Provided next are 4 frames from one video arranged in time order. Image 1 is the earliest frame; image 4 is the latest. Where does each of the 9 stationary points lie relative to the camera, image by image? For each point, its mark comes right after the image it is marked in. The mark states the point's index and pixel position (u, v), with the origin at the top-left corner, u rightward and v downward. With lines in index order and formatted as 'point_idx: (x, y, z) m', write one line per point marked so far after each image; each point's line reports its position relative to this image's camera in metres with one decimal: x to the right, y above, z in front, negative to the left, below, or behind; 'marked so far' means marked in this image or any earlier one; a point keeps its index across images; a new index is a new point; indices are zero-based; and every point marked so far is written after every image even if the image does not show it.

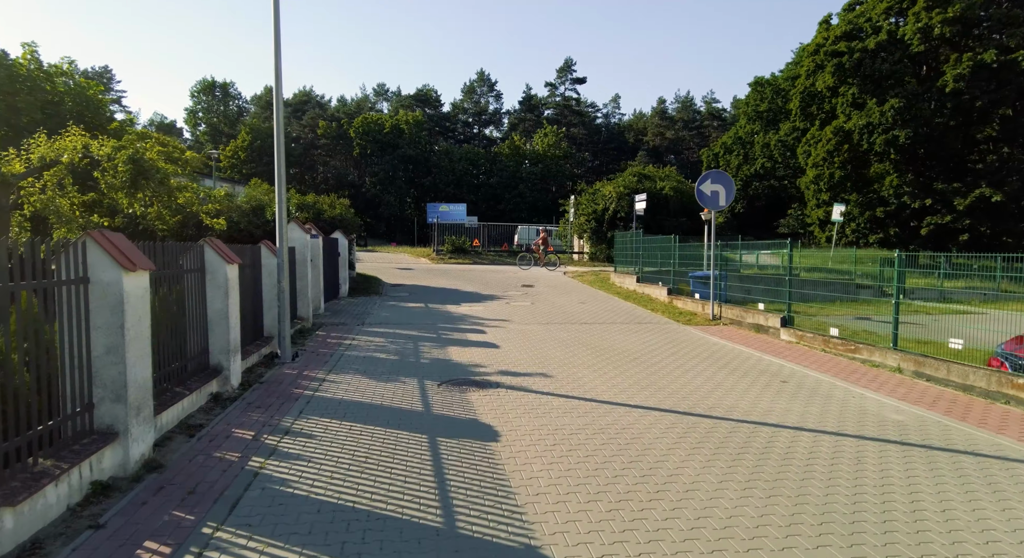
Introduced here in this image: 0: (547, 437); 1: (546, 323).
0: (+0.3, -1.5, +6.3) m
1: (+0.7, -0.9, +14.4) m
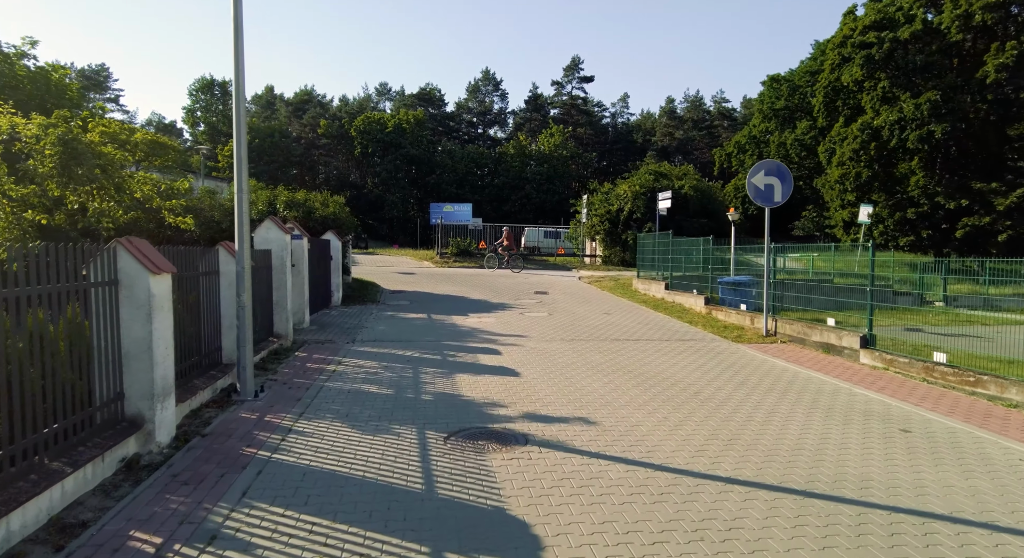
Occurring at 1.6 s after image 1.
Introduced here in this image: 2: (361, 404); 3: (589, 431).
0: (+0.6, -1.6, +4.1) m
1: (+1.0, -1.1, +12.2) m
2: (-1.7, -1.3, +7.4) m
3: (+0.7, -1.4, +6.4) m
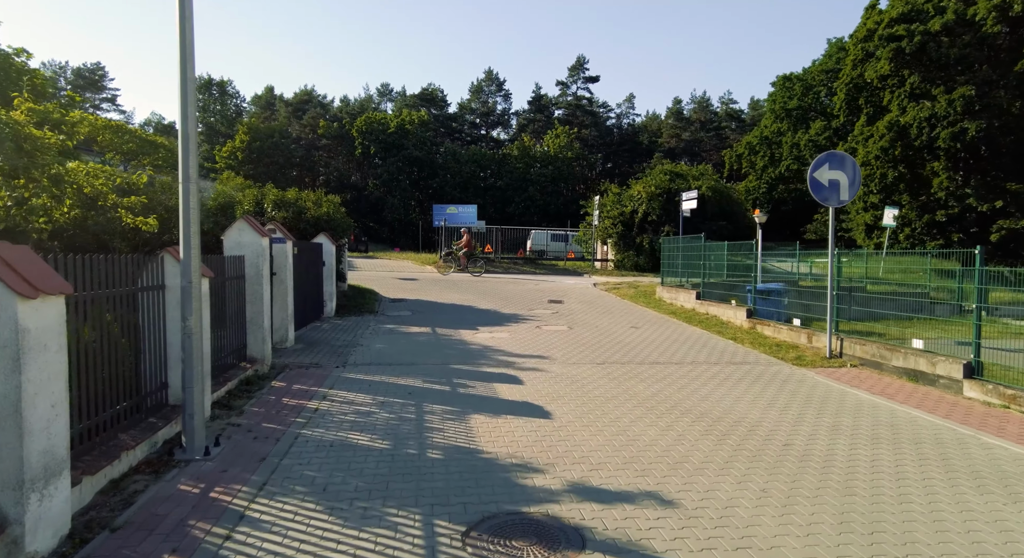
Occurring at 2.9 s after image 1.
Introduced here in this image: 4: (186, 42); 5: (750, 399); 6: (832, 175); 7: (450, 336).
0: (+0.9, -1.7, +2.1) m
1: (+1.4, -1.3, +10.3) m
2: (-1.3, -1.5, +5.5) m
3: (+1.0, -1.6, +4.5) m
4: (-2.8, +2.0, +5.9) m
5: (+2.9, -1.4, +8.3) m
6: (+5.0, +1.6, +10.8) m
7: (-1.2, -1.1, +13.2) m
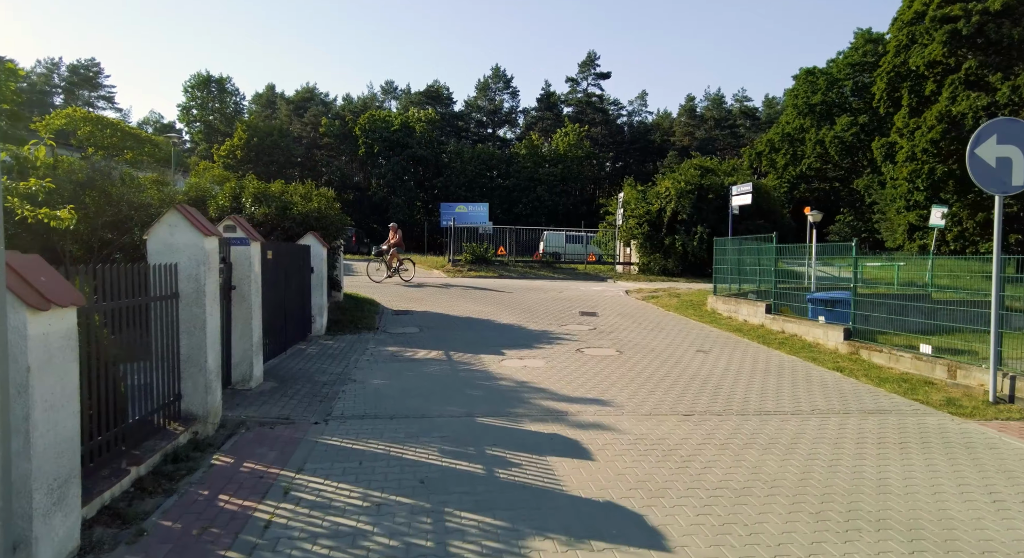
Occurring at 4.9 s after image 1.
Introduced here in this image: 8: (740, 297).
0: (+1.4, -1.9, -0.8) m
1: (+1.9, -1.5, +7.3) m
2: (-0.8, -1.7, +2.6) m
3: (+1.5, -1.7, +1.6) m
4: (-2.2, +1.9, +2.9) m
5: (+3.4, -1.6, +5.4) m
6: (+5.6, +1.4, +7.8) m
7: (-0.6, -1.3, +10.2) m
8: (+5.3, -0.4, +15.7) m
